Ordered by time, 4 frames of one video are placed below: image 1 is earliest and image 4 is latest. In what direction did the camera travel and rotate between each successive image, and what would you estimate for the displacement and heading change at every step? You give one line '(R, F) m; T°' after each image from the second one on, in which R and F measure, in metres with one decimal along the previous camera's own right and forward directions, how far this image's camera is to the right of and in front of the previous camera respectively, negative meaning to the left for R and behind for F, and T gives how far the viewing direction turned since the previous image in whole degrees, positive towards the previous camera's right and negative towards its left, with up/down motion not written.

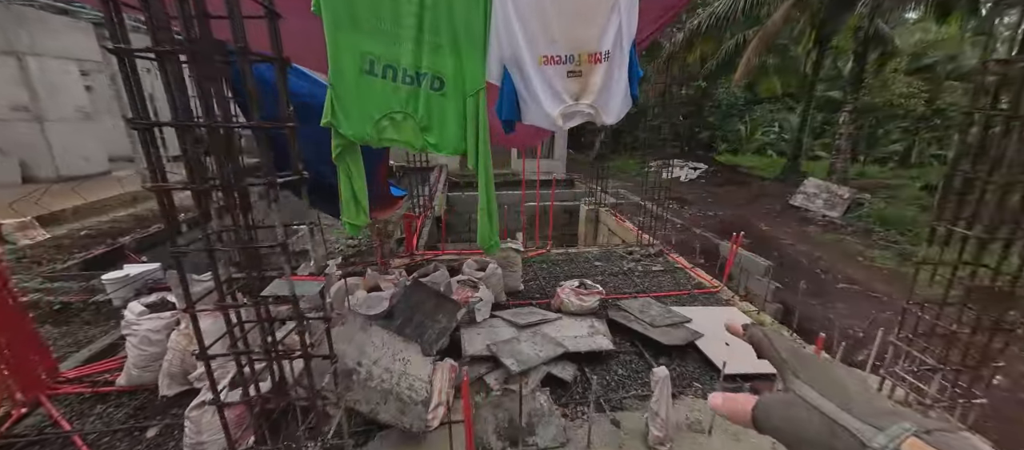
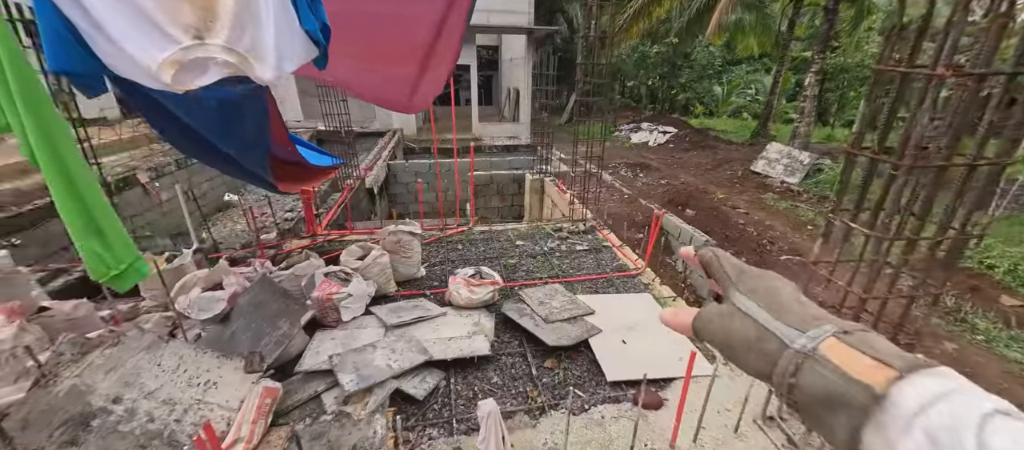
(+1.0, +0.6) m; +3°
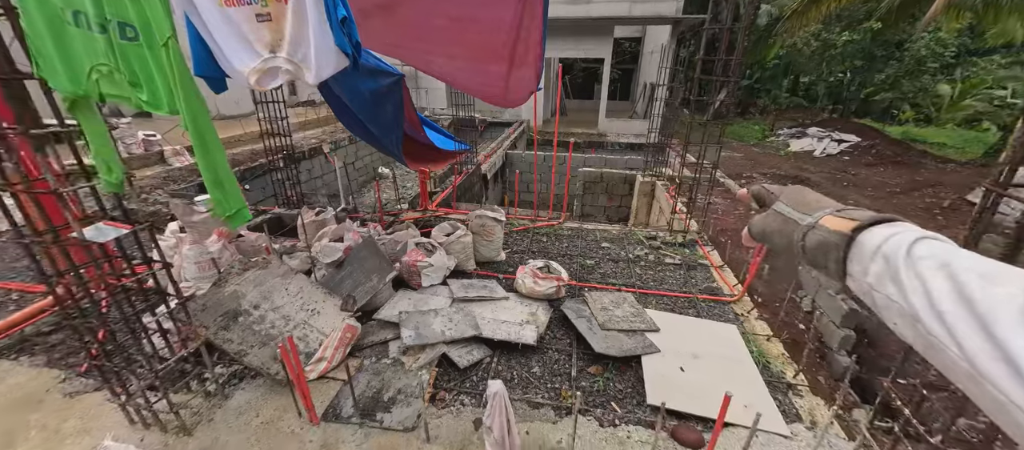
(+0.5, 0.0) m; -19°
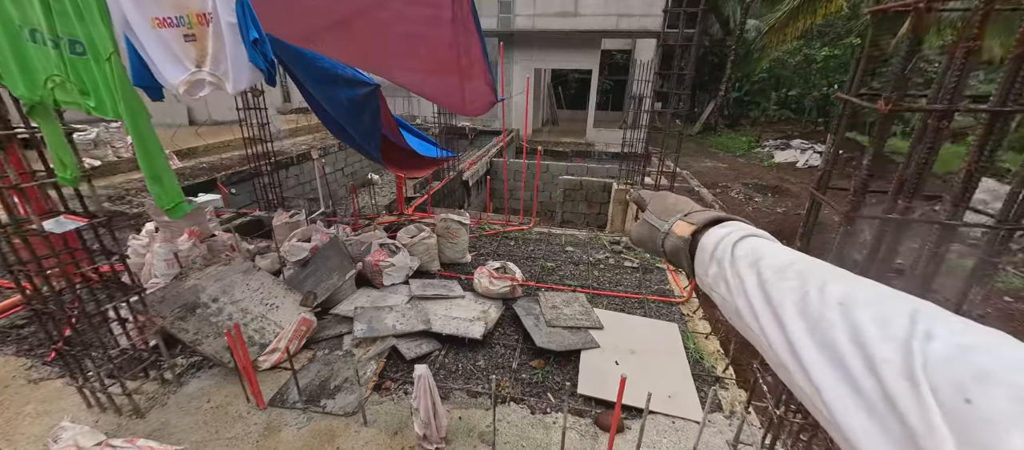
(+0.4, -0.2) m; 0°
